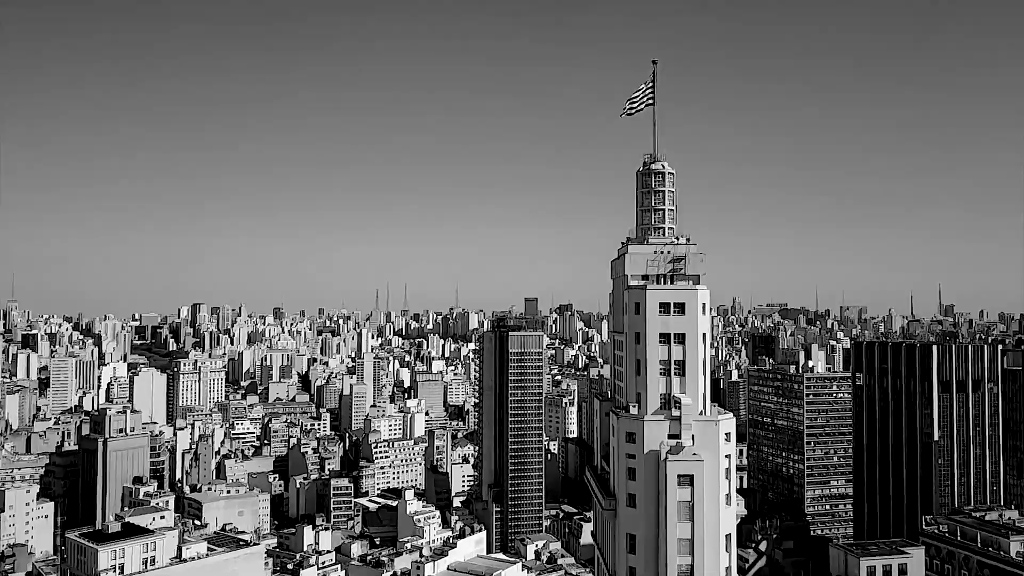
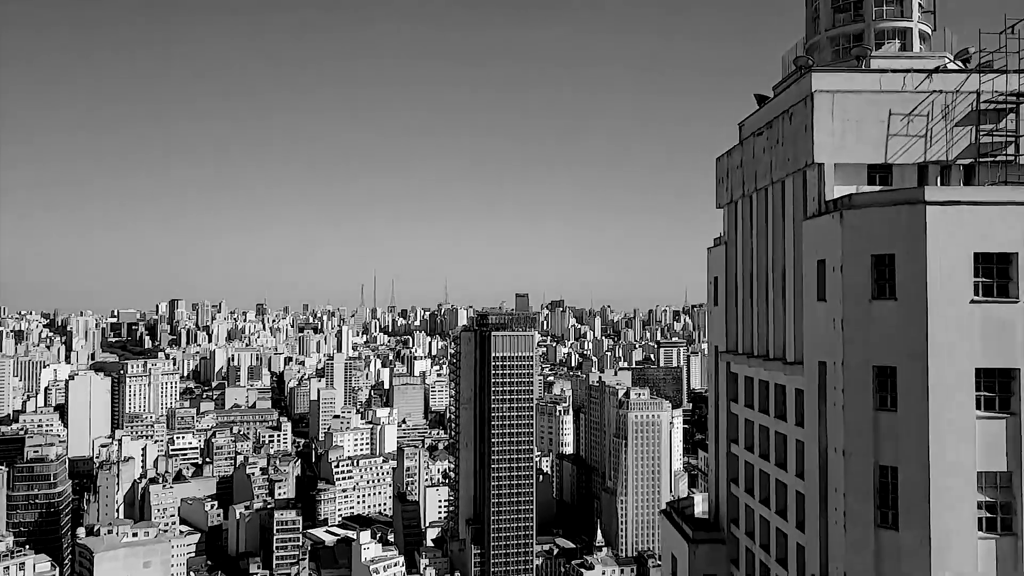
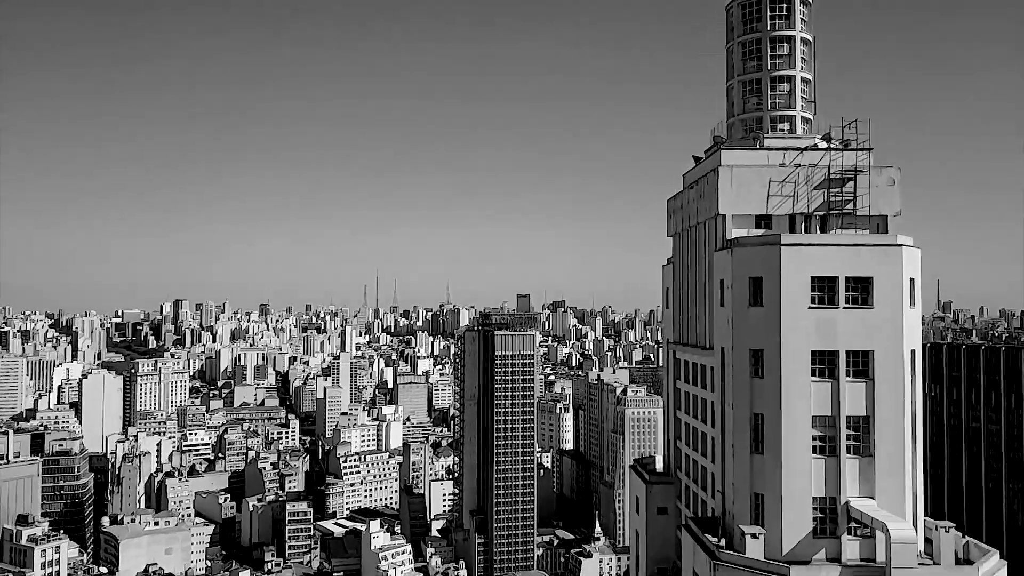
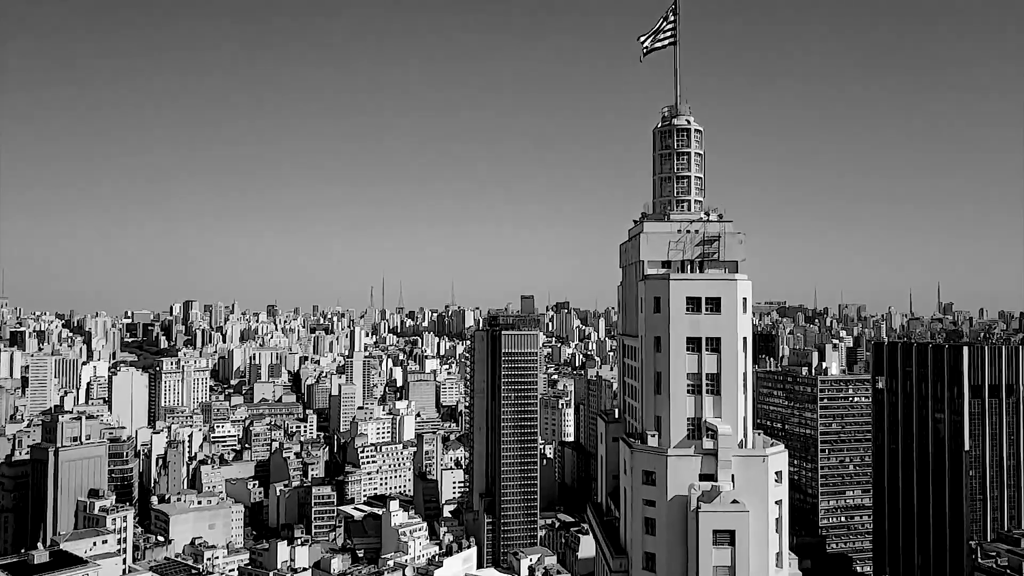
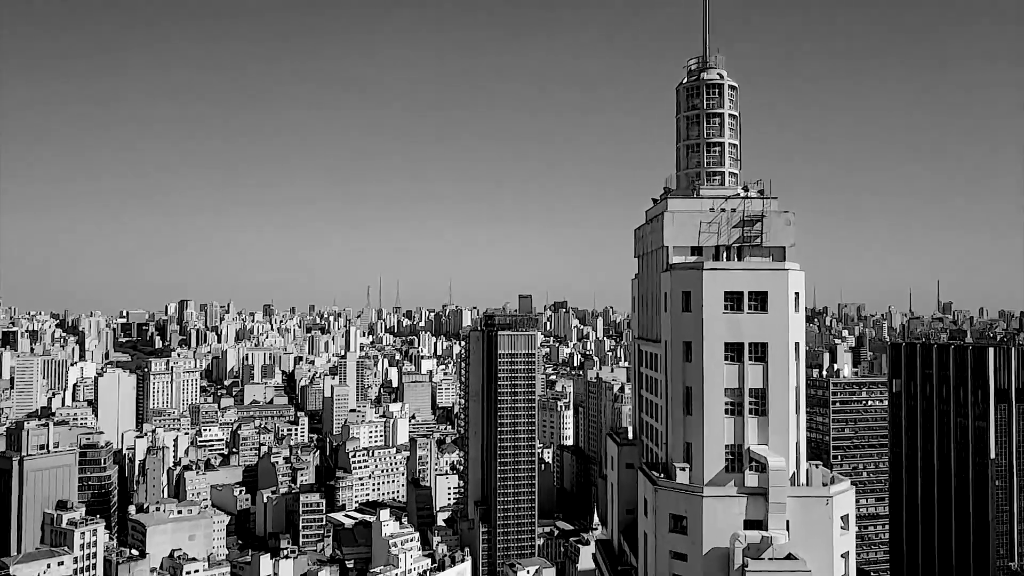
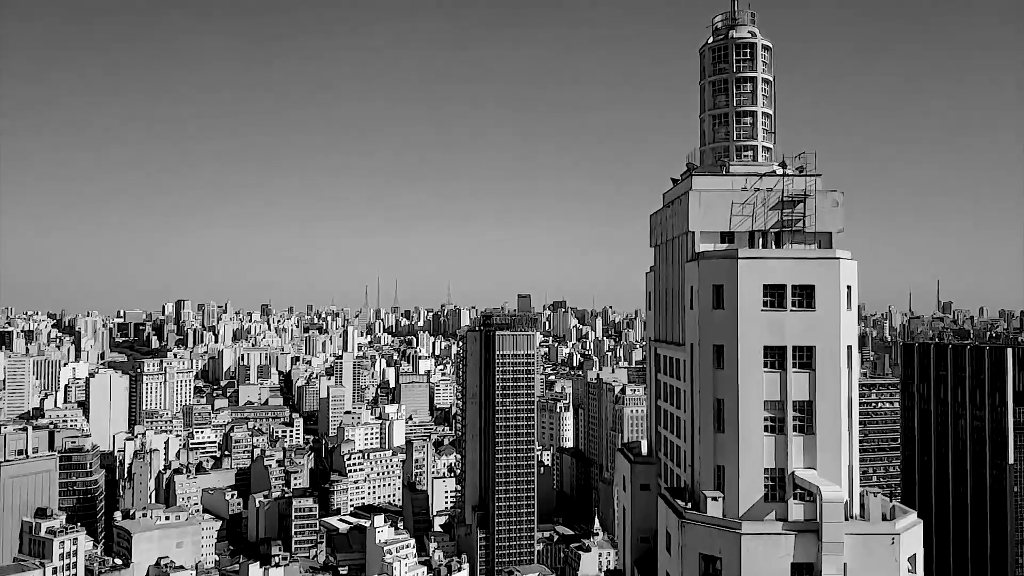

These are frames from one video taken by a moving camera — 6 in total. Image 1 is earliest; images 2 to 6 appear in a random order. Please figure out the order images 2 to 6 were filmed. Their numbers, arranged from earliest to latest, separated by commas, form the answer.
4, 5, 6, 3, 2
